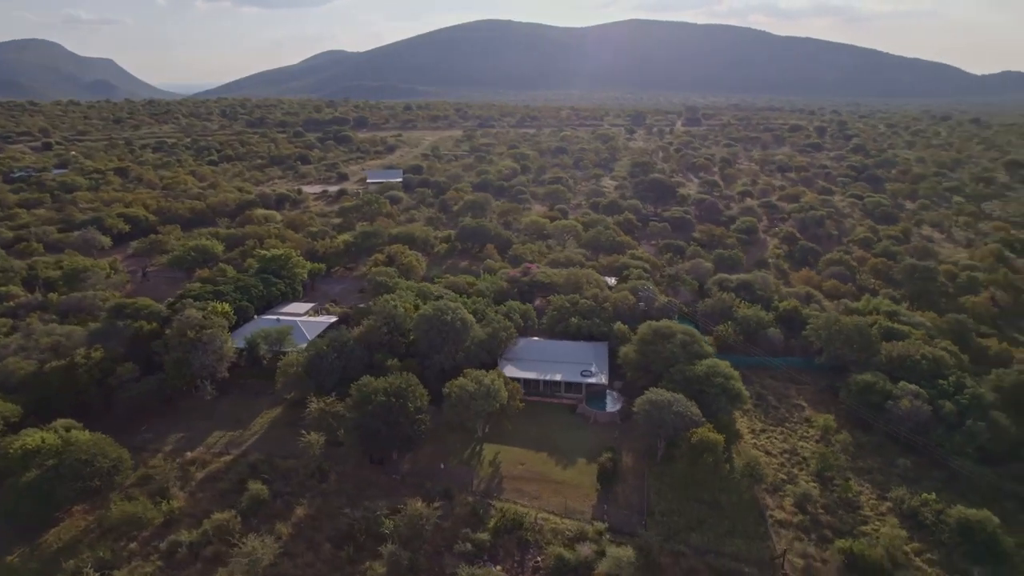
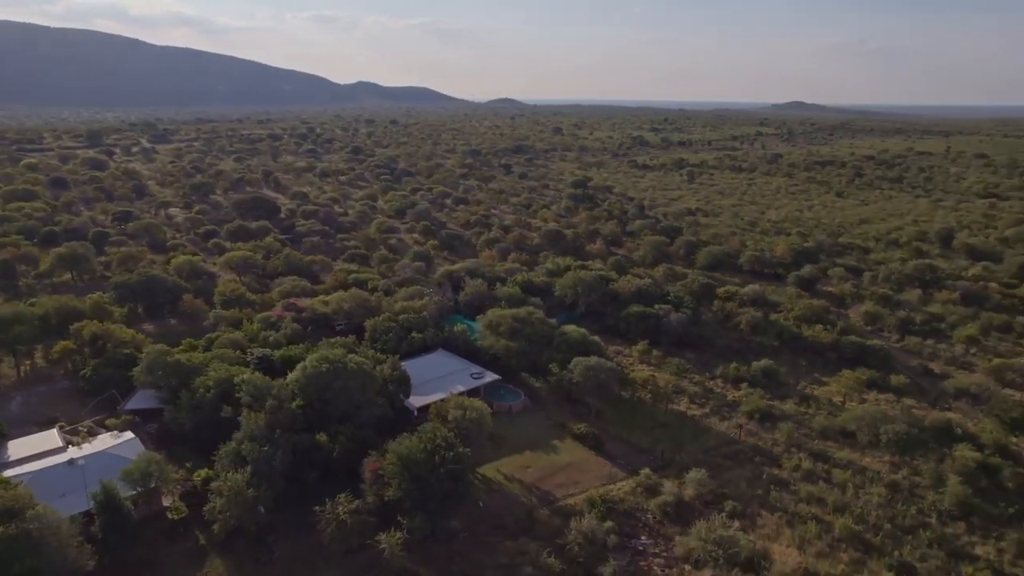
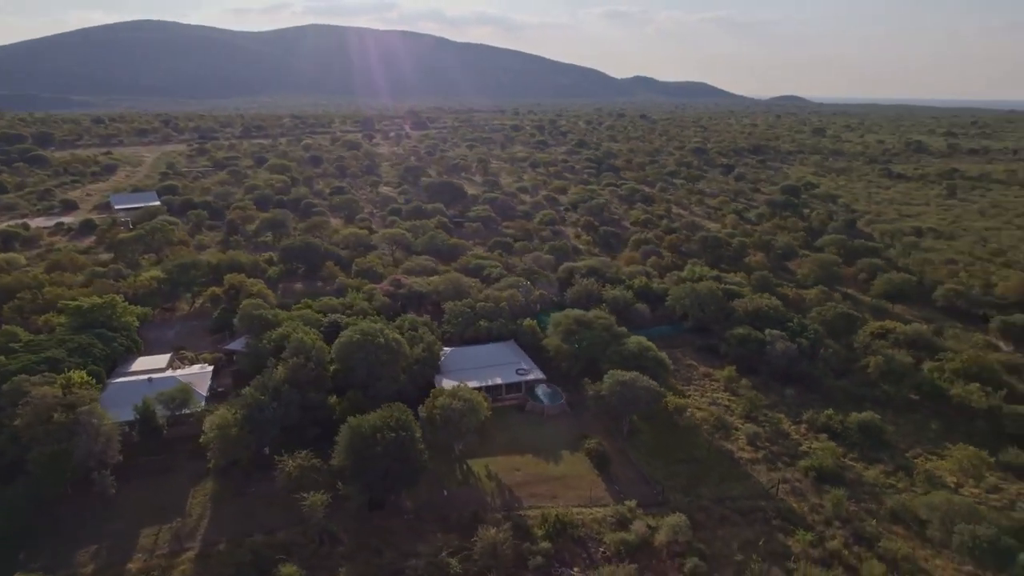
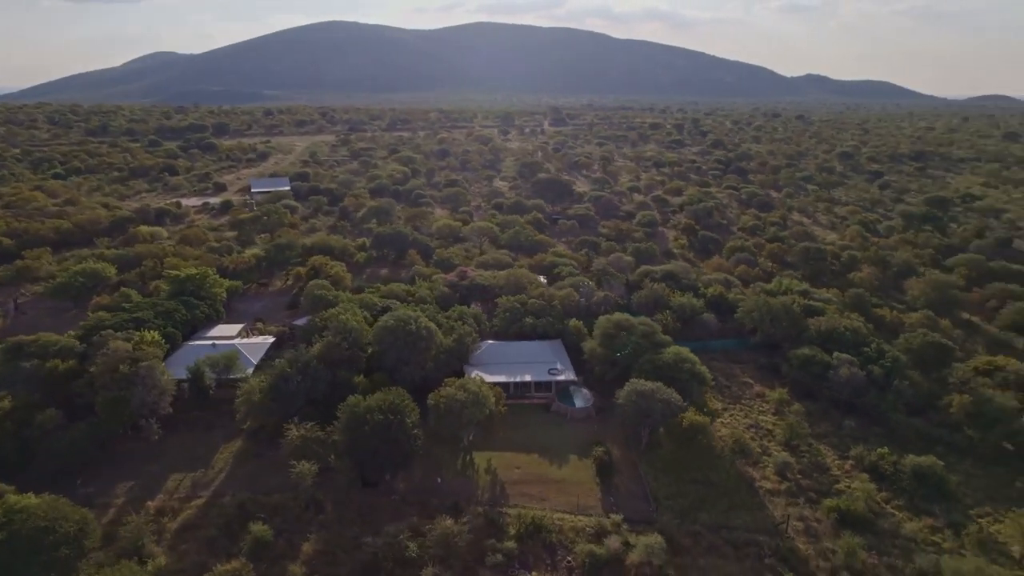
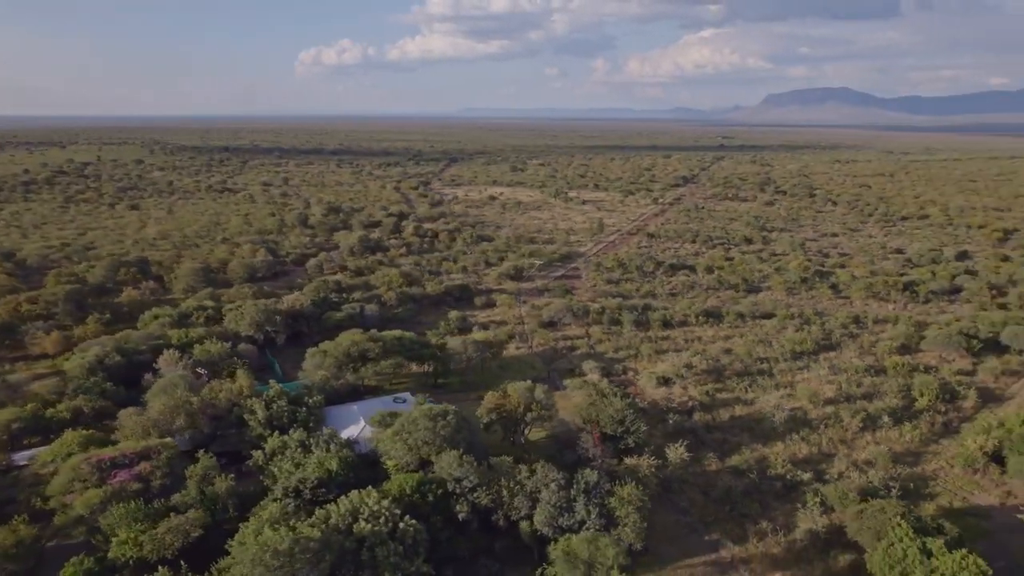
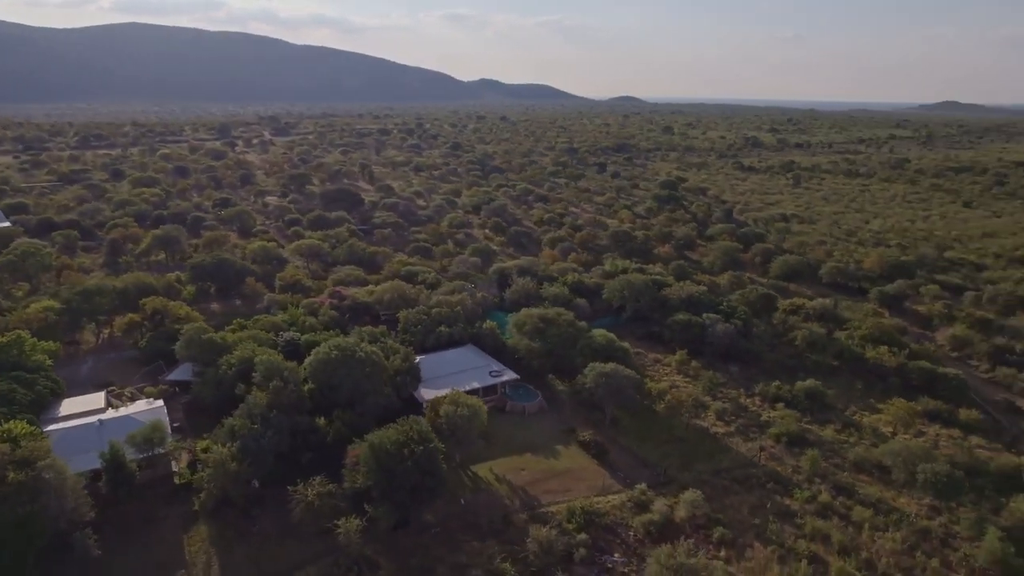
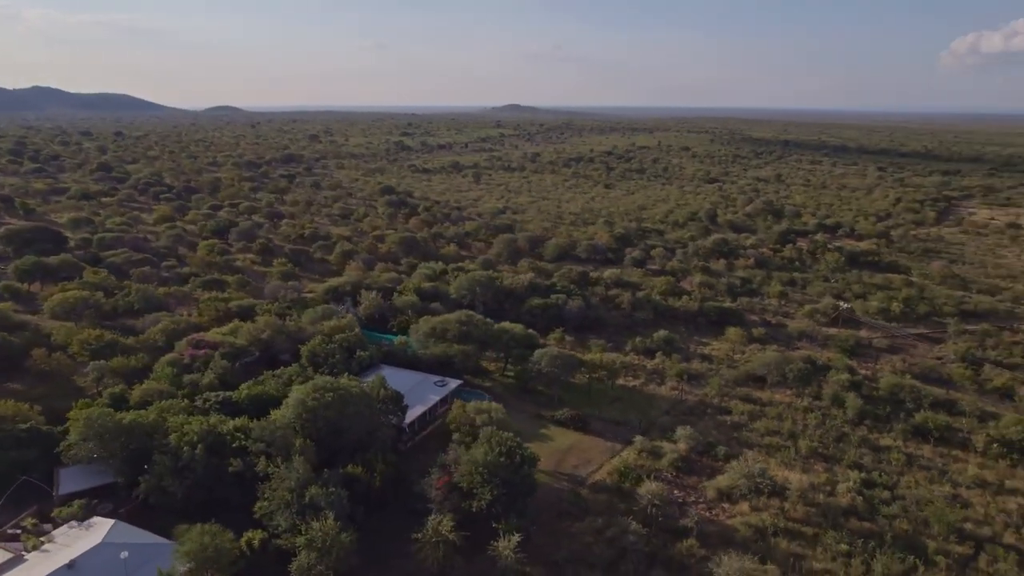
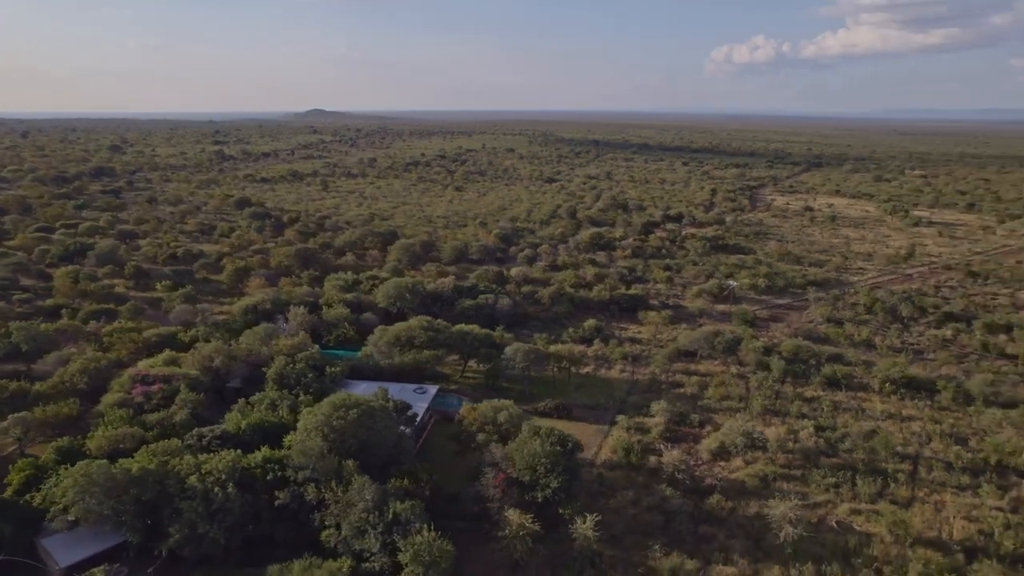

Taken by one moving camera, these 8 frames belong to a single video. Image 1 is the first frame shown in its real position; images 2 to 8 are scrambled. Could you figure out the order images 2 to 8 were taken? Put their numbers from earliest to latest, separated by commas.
4, 3, 6, 2, 7, 8, 5
